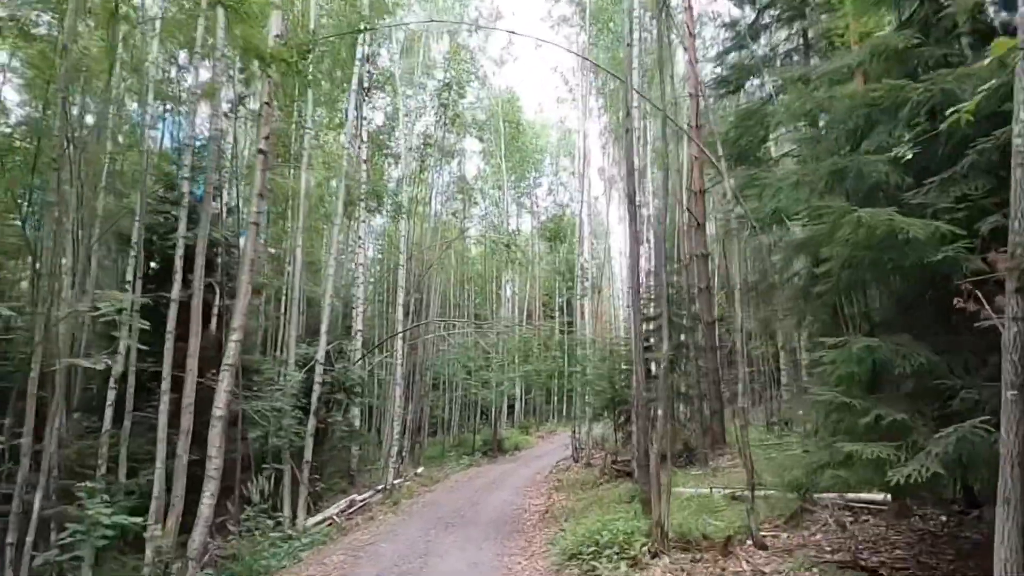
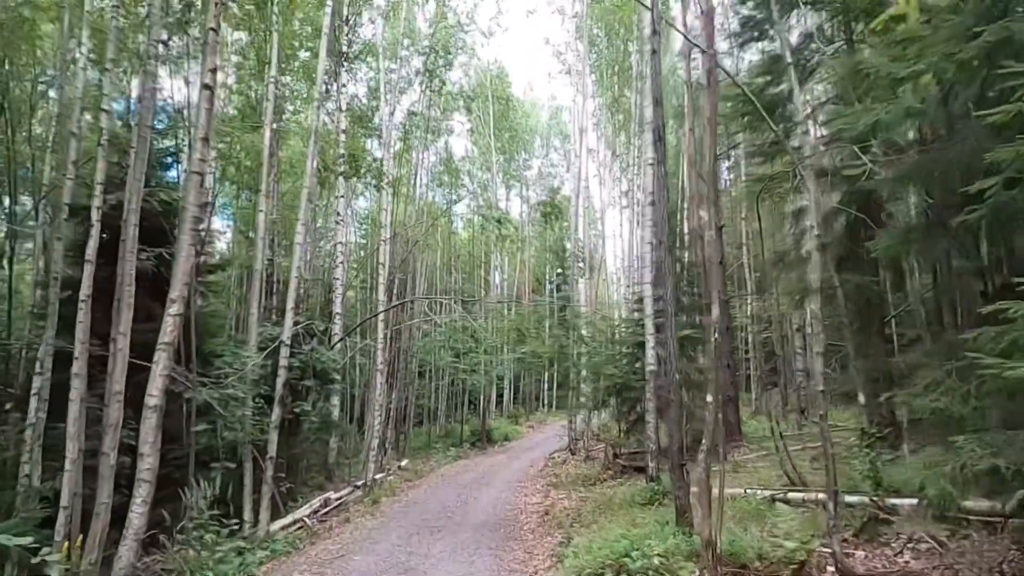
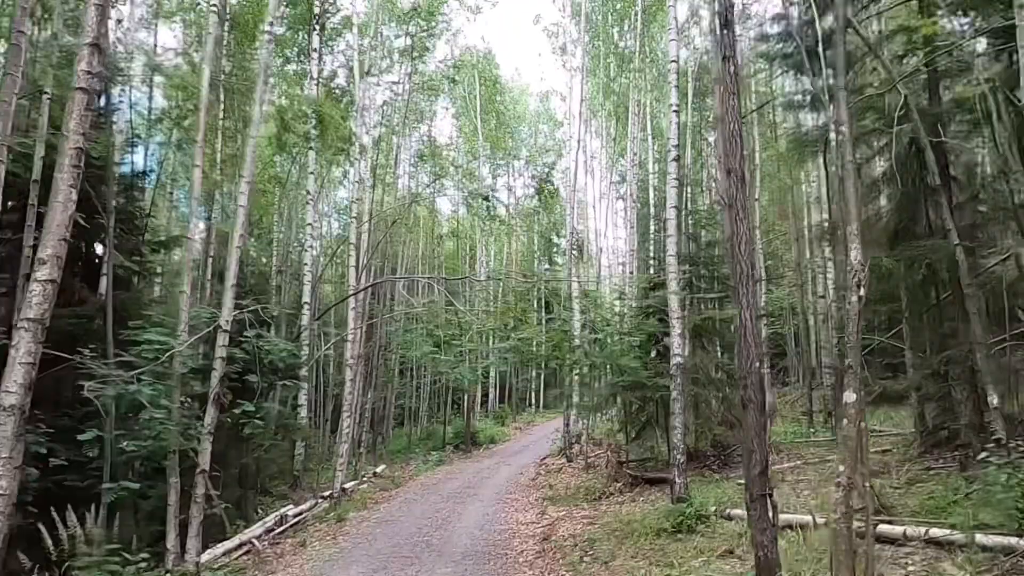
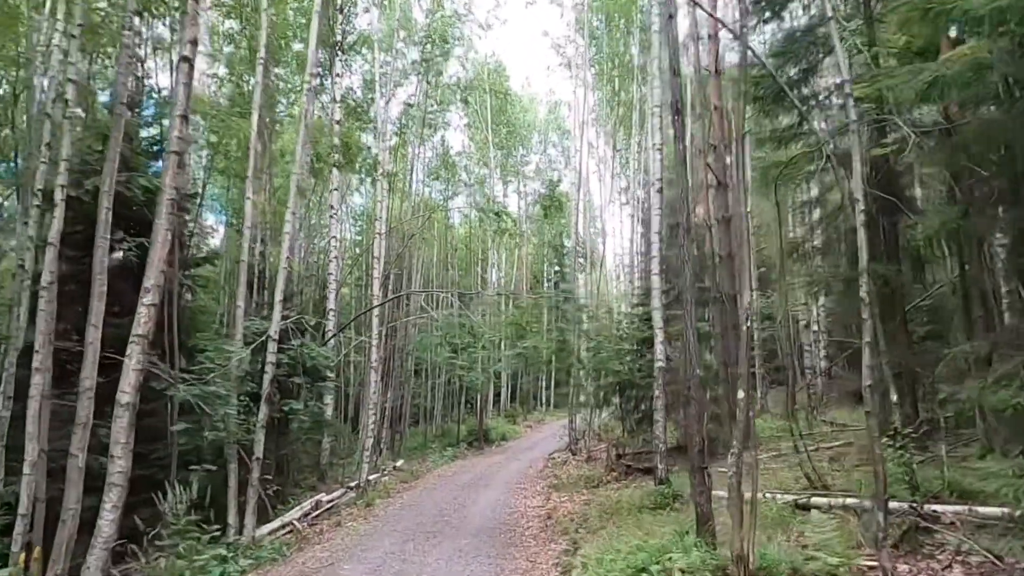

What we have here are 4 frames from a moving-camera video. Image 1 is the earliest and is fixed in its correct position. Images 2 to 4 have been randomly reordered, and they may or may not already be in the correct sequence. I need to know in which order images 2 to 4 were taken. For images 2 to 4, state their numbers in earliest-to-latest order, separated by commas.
2, 4, 3
